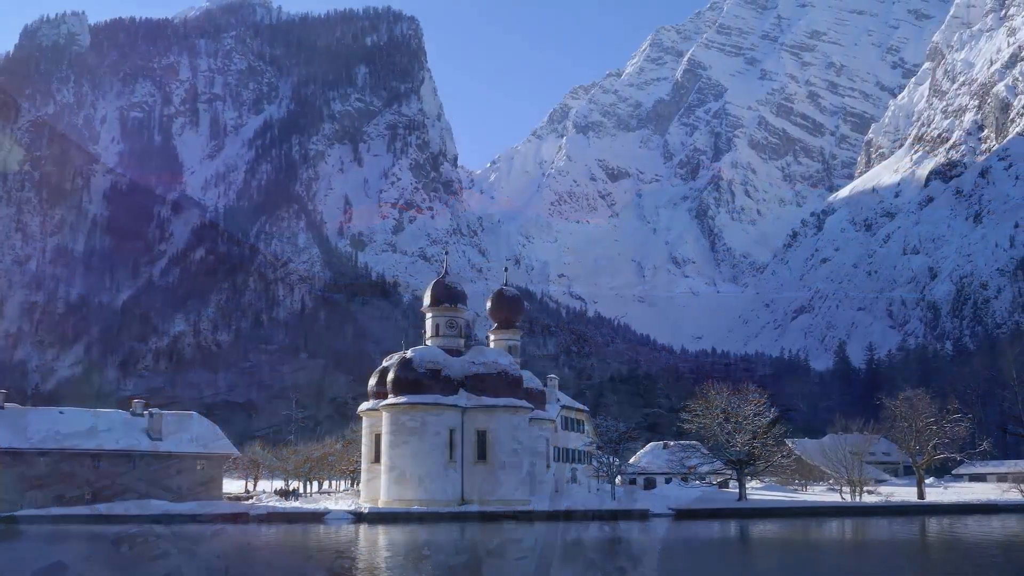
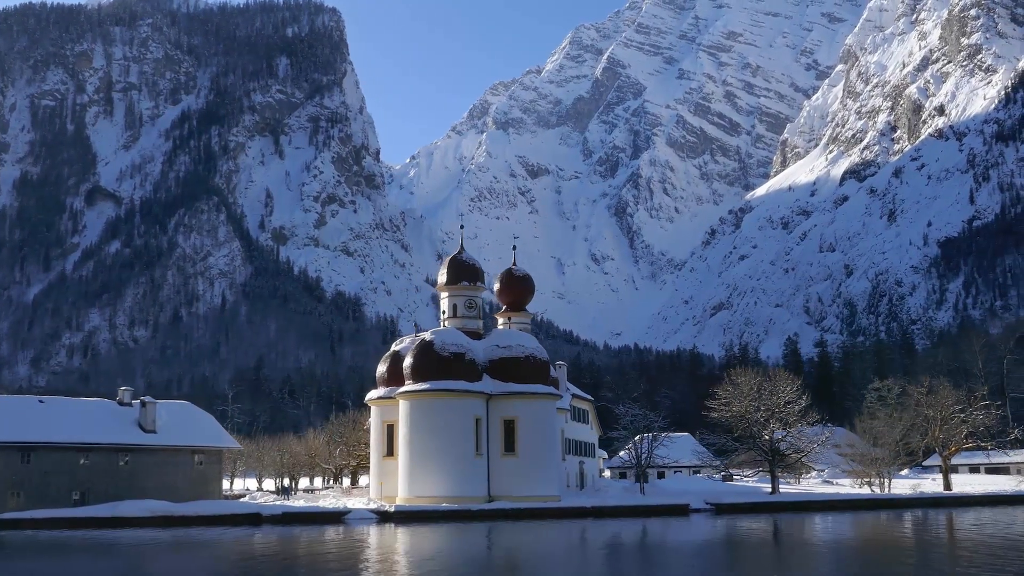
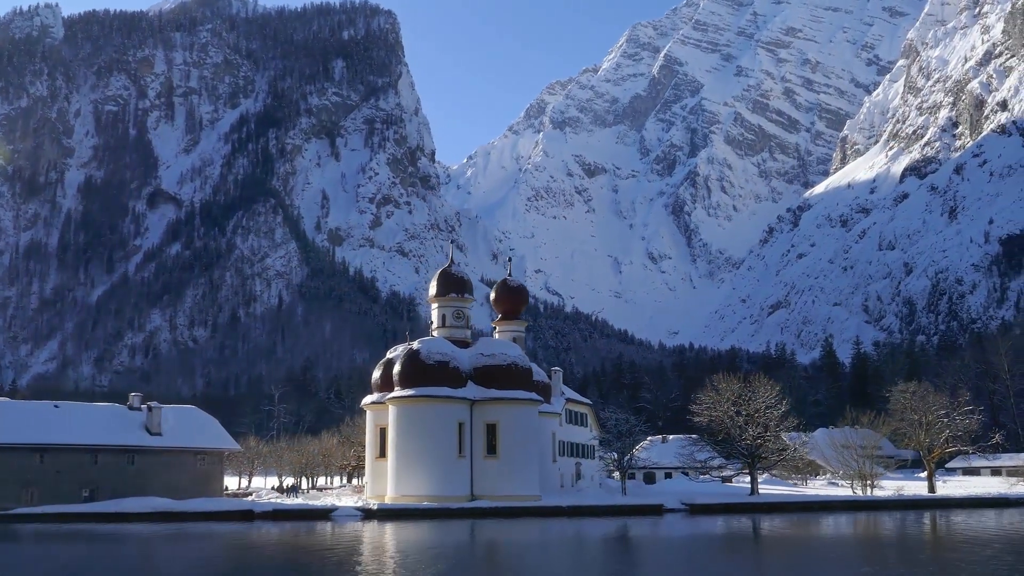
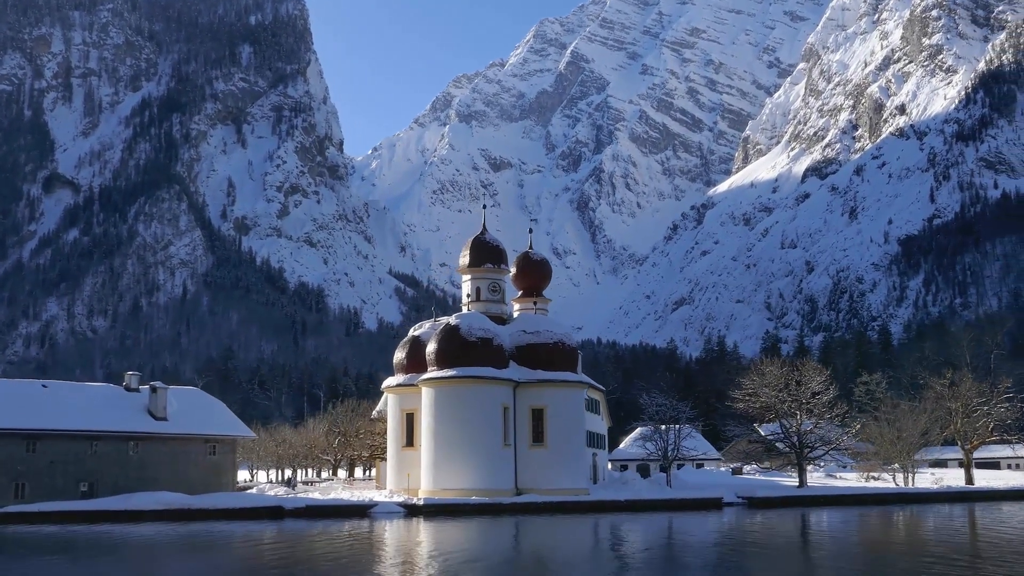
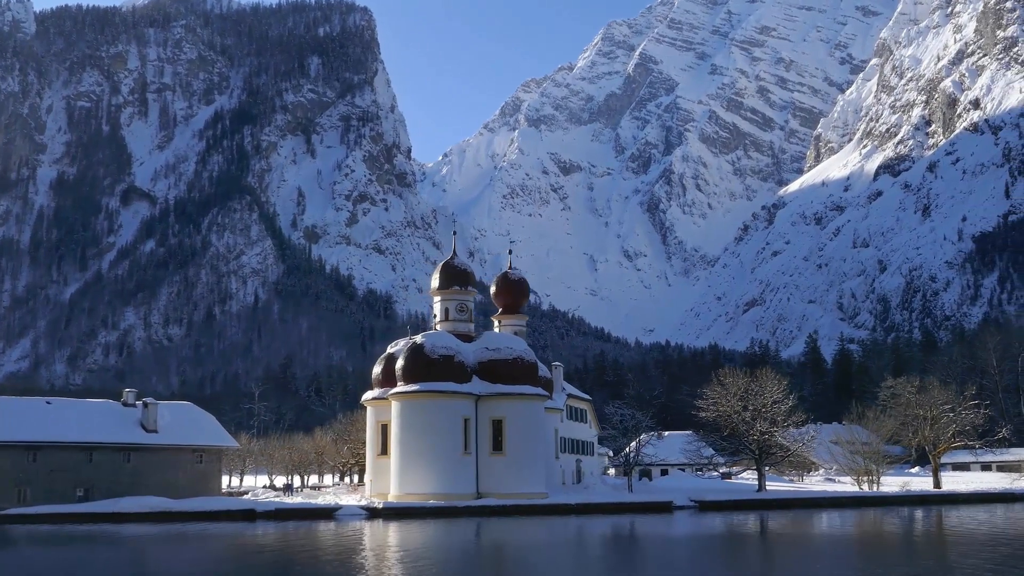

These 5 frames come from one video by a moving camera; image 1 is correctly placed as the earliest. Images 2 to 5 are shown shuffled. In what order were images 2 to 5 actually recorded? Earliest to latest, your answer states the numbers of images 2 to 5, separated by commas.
3, 5, 2, 4
